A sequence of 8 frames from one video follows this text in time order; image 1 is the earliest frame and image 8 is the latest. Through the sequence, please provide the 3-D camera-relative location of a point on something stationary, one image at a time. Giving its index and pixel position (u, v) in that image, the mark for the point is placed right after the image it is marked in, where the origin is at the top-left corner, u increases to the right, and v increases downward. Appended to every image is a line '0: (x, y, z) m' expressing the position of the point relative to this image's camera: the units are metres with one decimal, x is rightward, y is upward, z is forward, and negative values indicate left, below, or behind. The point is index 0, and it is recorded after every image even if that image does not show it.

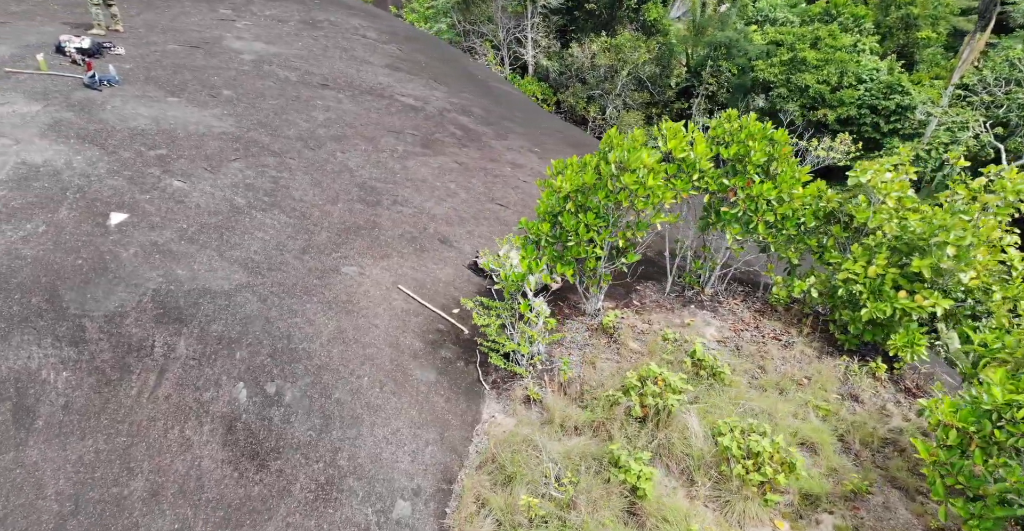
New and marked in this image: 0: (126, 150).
0: (-4.2, +1.2, +6.6) m
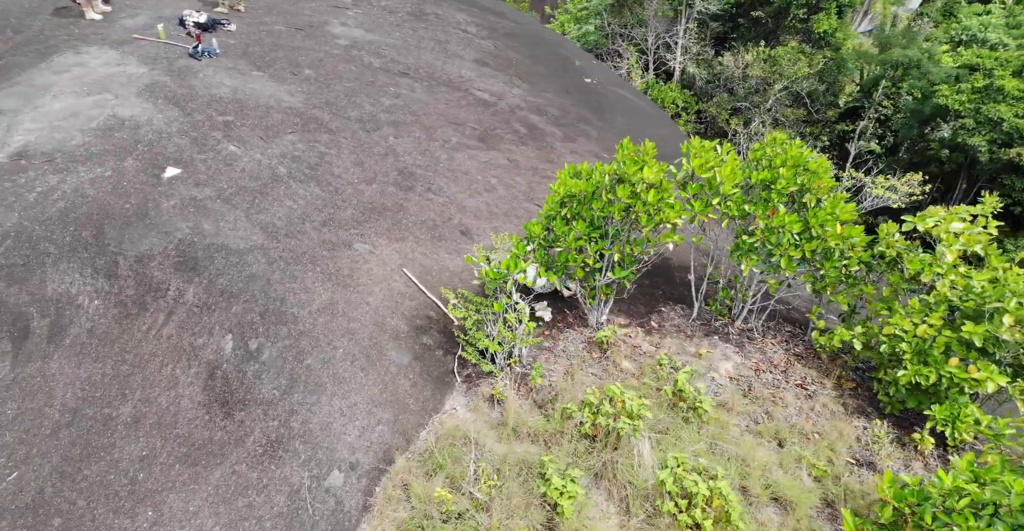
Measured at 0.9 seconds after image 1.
0: (-3.7, +1.8, +7.3) m
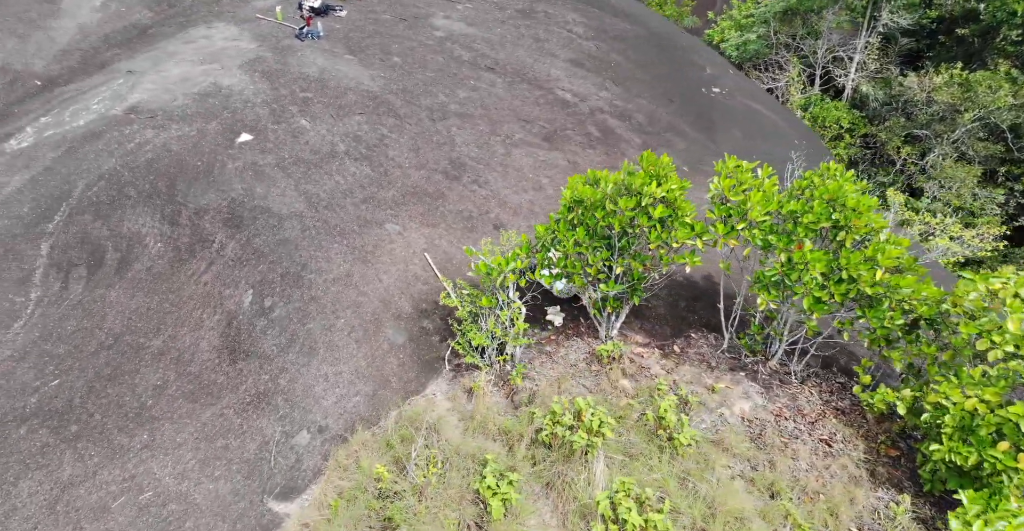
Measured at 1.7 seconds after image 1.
0: (-2.9, +2.3, +7.9) m
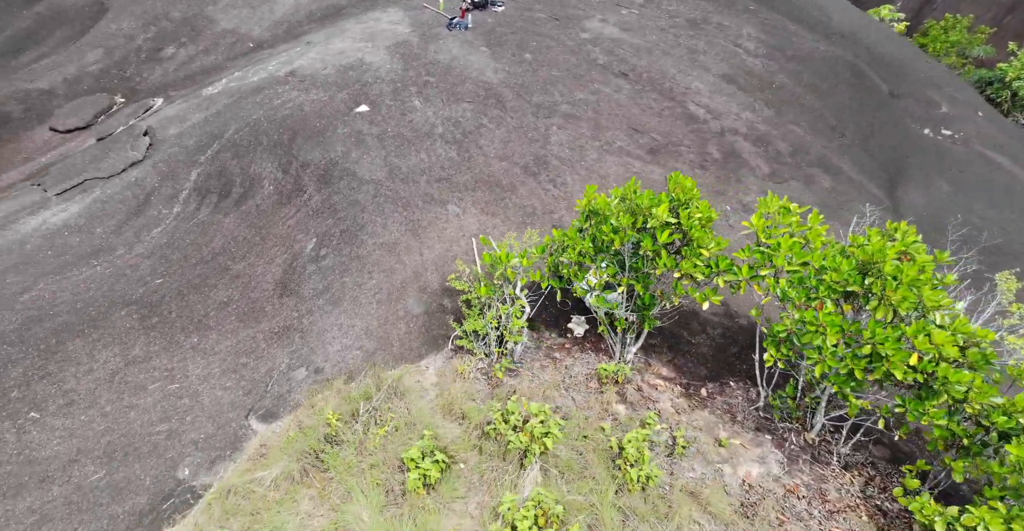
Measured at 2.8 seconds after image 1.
0: (-1.4, +2.7, +8.6) m
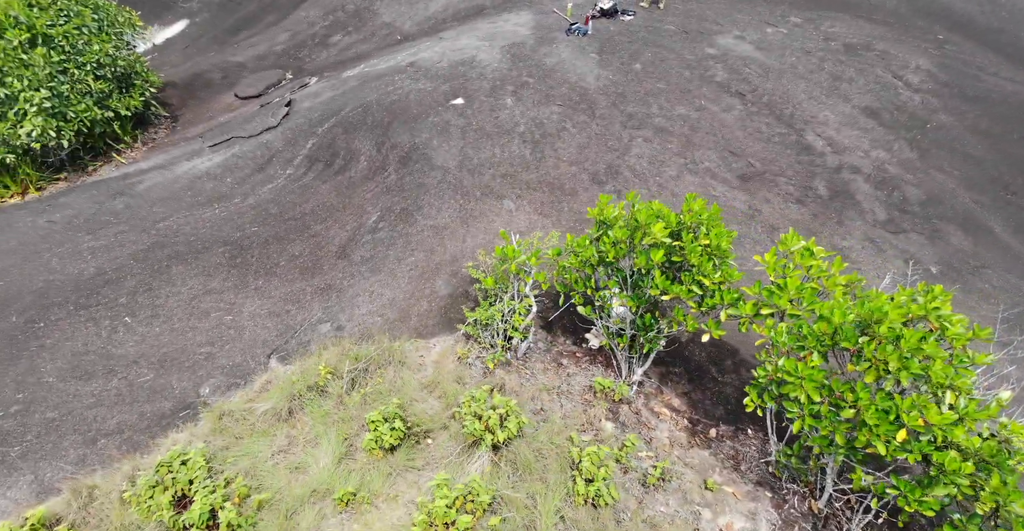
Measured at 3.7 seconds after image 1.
0: (+0.1, +2.8, +8.9) m
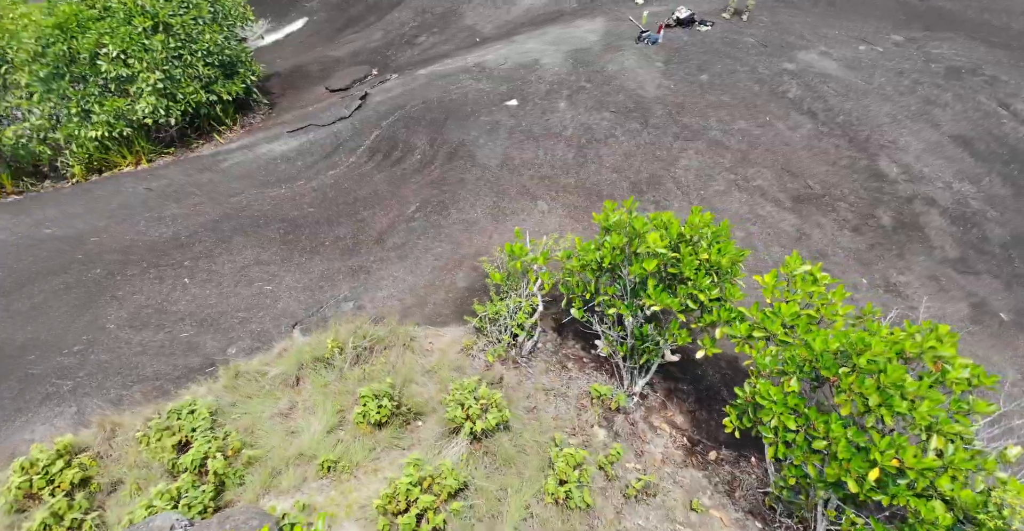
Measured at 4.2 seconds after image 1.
0: (+1.0, +2.8, +9.0) m
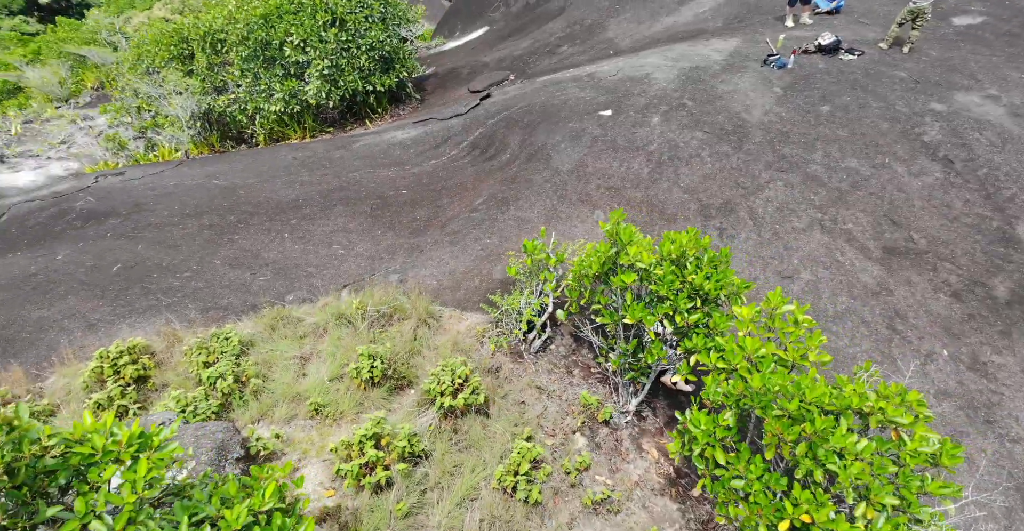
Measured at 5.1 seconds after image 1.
0: (+2.5, +2.5, +8.8) m
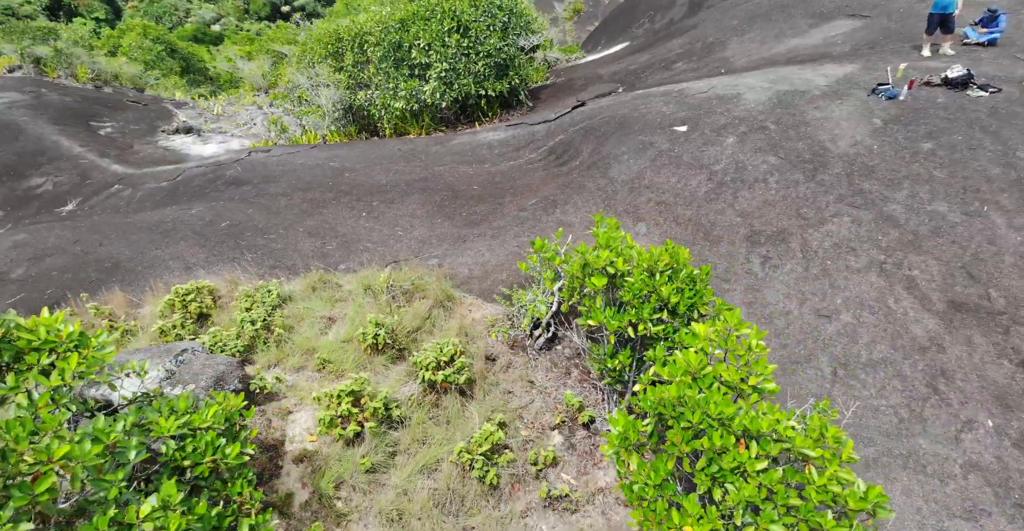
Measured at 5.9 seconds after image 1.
0: (+3.5, +2.0, +8.4) m
